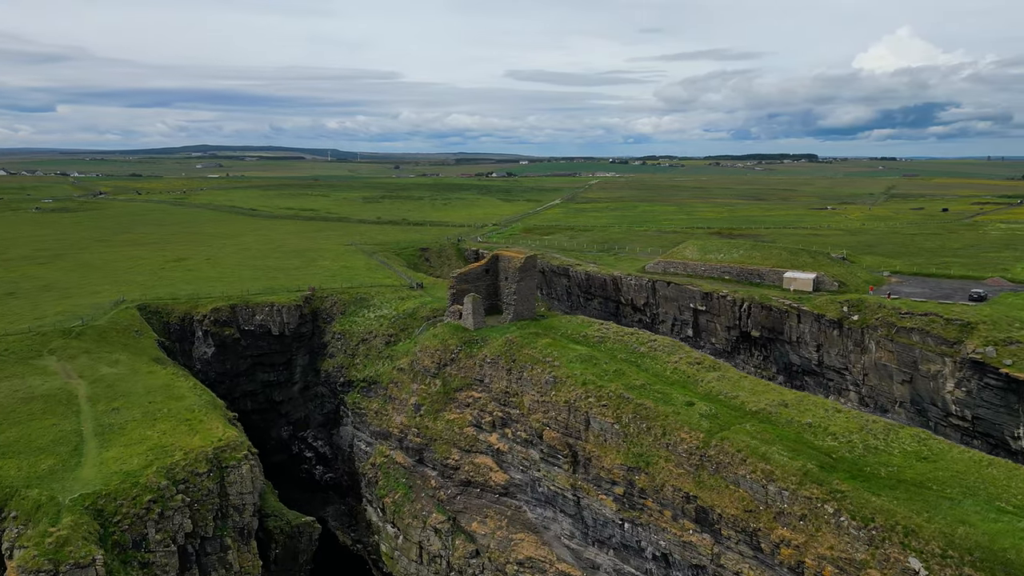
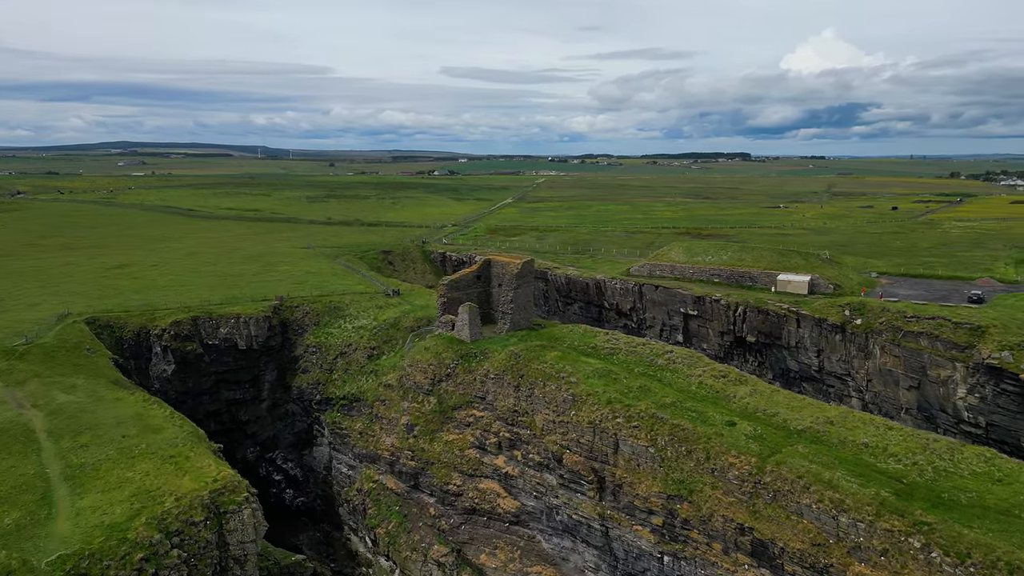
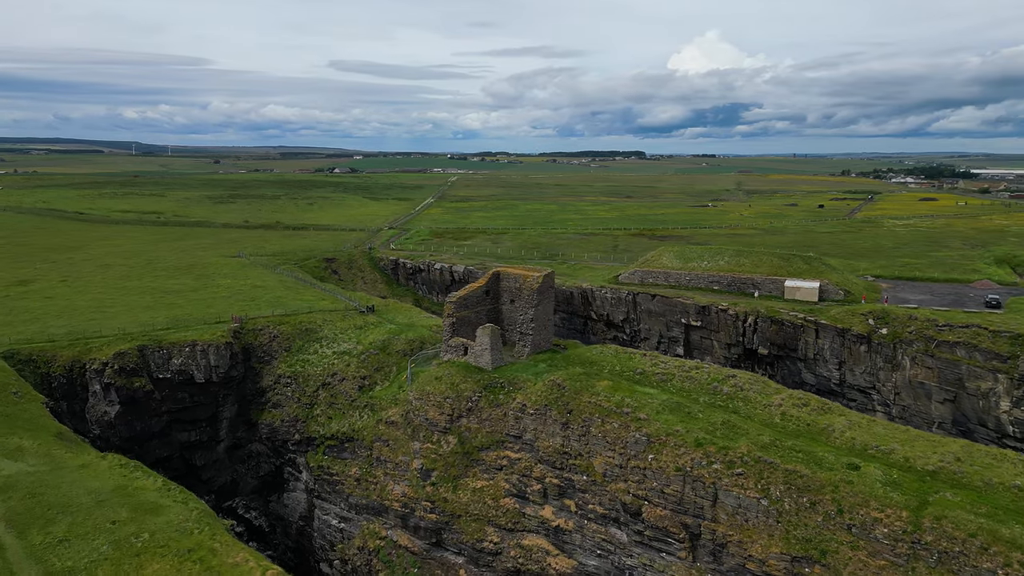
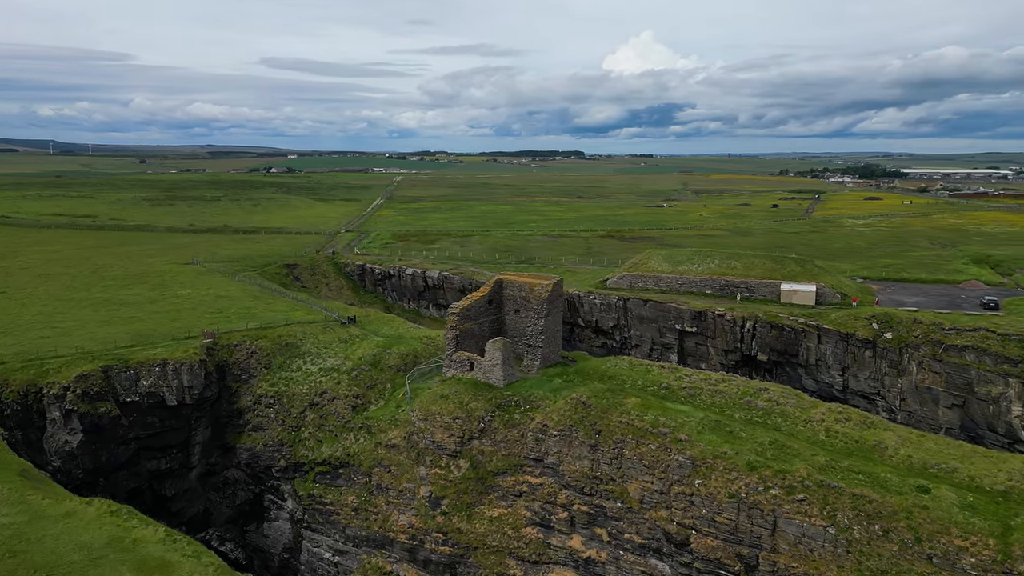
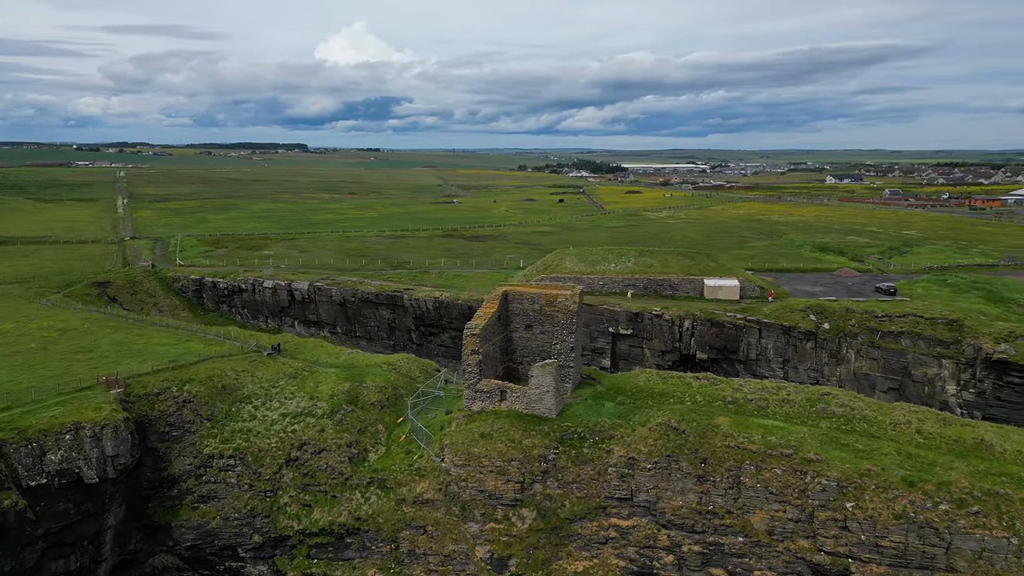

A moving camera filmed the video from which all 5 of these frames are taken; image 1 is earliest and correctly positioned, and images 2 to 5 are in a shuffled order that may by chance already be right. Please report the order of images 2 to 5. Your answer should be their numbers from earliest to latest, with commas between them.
2, 3, 4, 5
